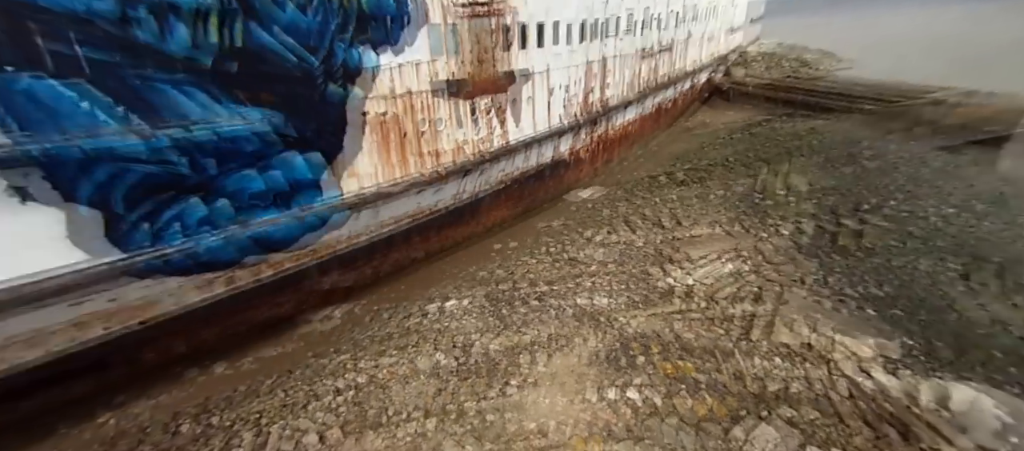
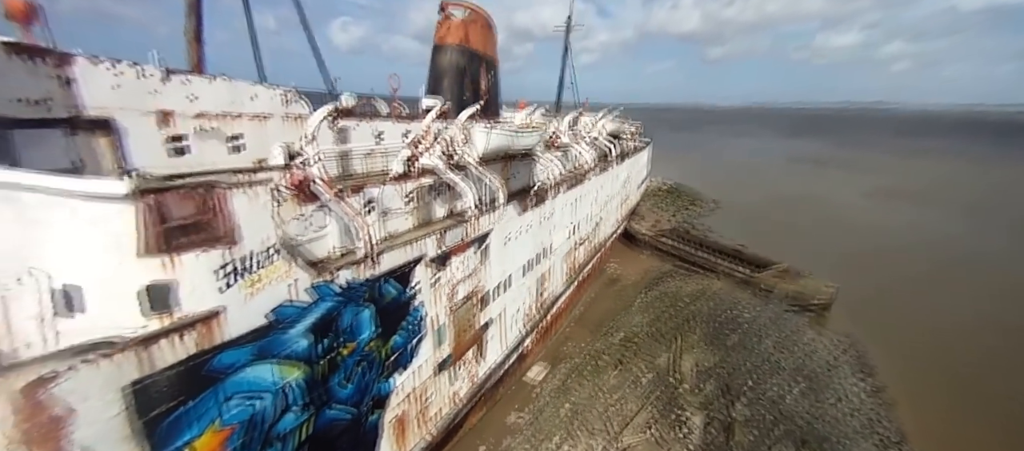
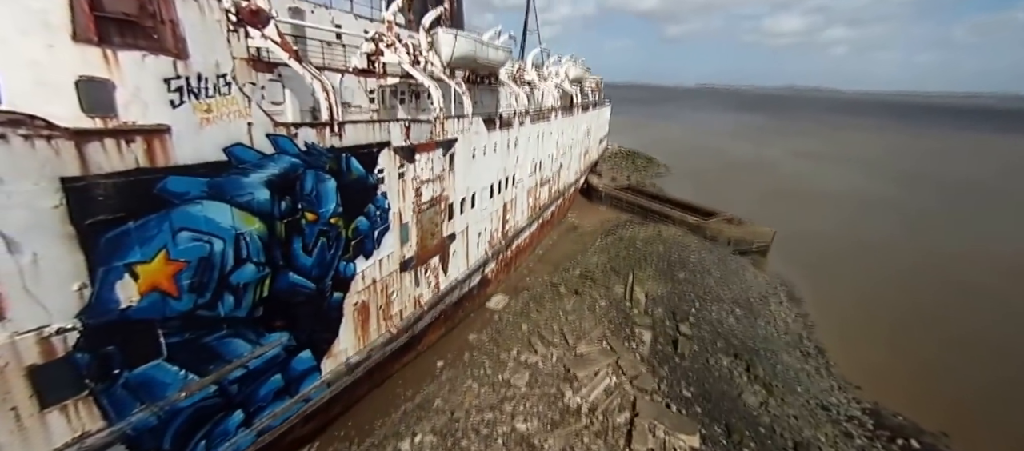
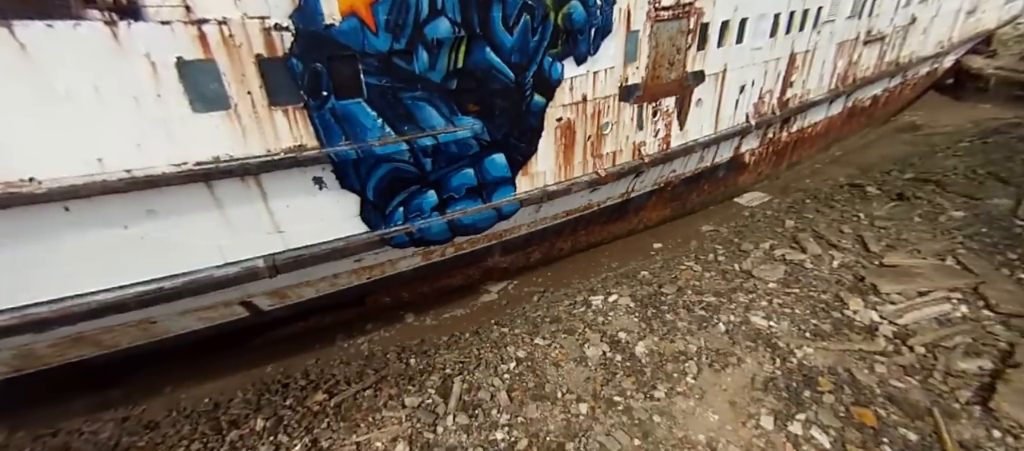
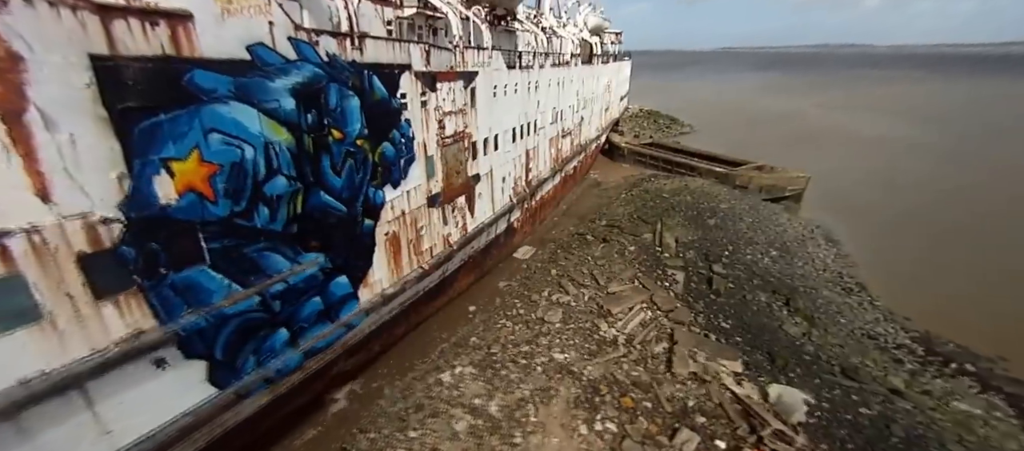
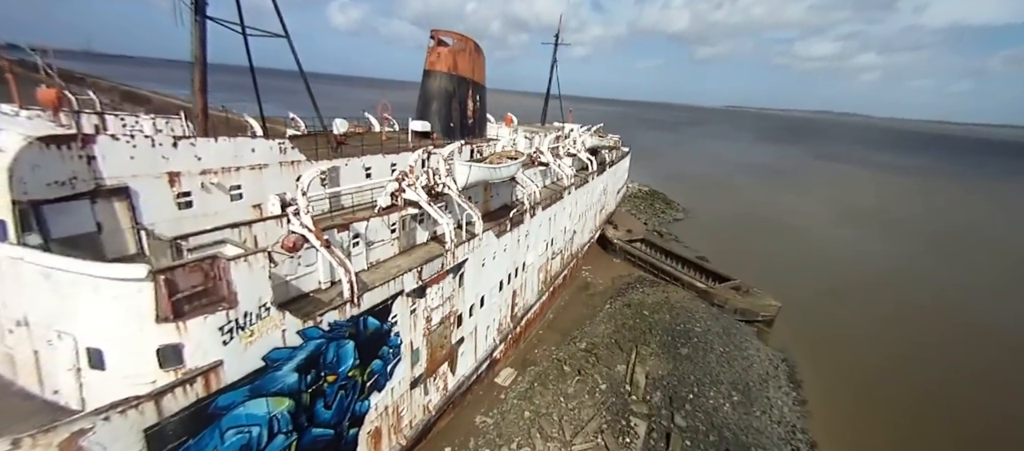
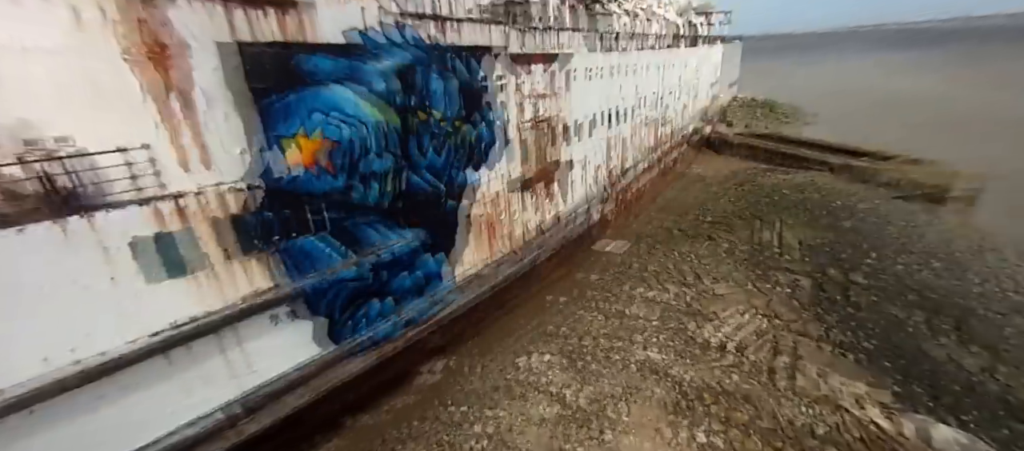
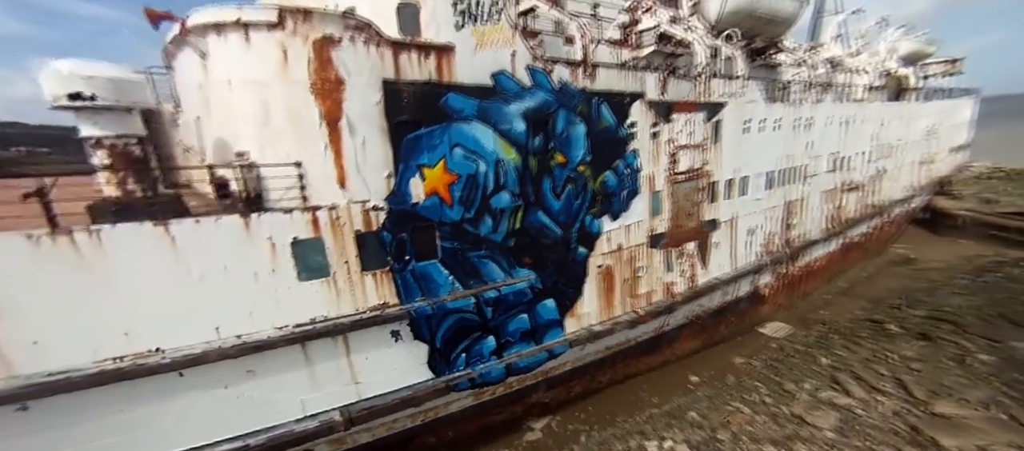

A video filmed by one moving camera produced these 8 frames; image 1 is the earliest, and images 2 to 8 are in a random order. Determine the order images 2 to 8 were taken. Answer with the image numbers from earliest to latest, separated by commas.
4, 8, 7, 5, 3, 2, 6
